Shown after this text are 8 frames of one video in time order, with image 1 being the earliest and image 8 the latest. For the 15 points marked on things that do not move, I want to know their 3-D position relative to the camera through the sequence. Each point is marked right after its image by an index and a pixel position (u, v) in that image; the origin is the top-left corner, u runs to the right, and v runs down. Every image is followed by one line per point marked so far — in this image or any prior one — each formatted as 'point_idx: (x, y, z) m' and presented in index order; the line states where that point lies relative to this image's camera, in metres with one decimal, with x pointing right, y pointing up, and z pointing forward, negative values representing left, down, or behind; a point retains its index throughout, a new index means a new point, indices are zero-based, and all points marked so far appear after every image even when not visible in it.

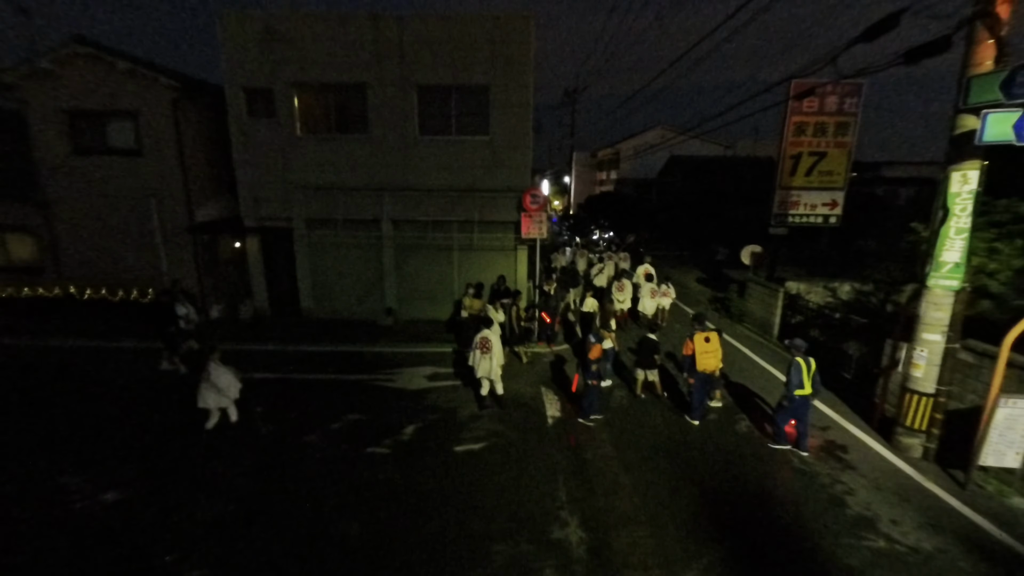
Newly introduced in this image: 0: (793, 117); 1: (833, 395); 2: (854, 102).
0: (+8.2, +5.1, +12.6) m
1: (+6.8, -2.3, +9.2) m
2: (+9.8, +5.4, +12.5) m
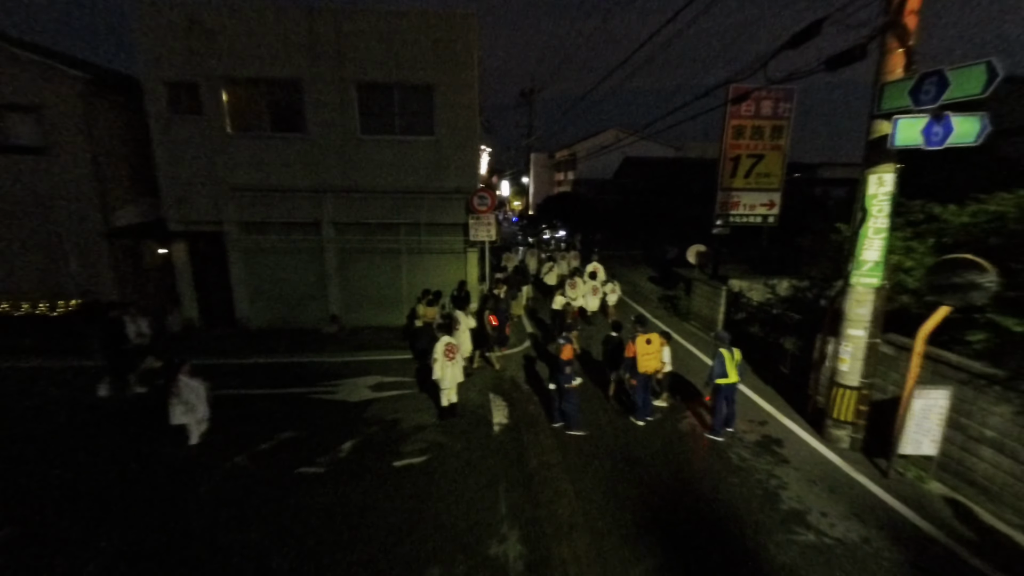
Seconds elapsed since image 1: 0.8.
0: (+6.7, +5.1, +13.1) m
1: (+5.7, -2.2, +9.5) m
2: (+8.3, +5.5, +13.0) m
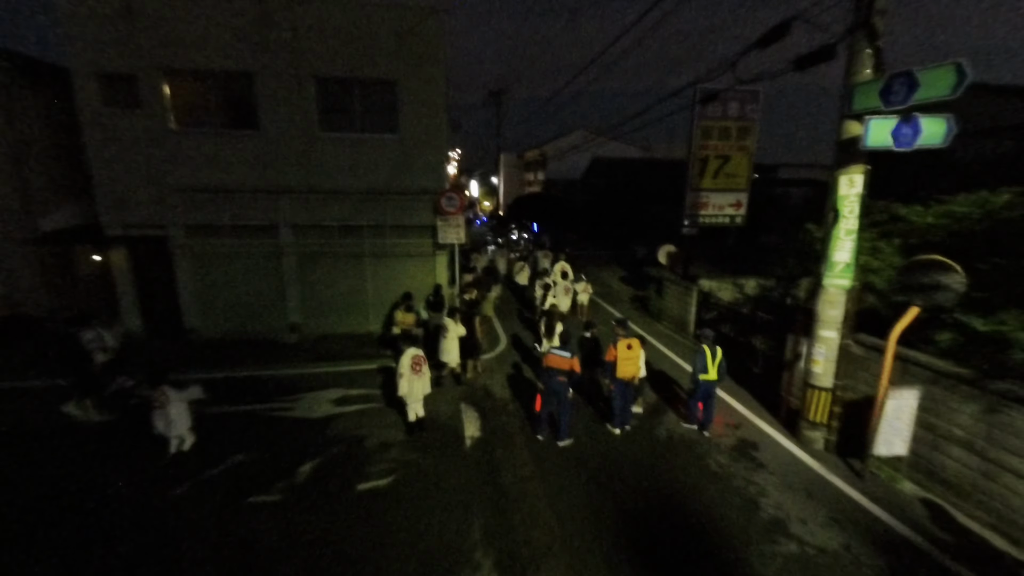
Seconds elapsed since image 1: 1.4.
0: (+5.7, +5.1, +13.1) m
1: (+5.1, -2.2, +9.5) m
2: (+7.3, +5.5, +13.1) m
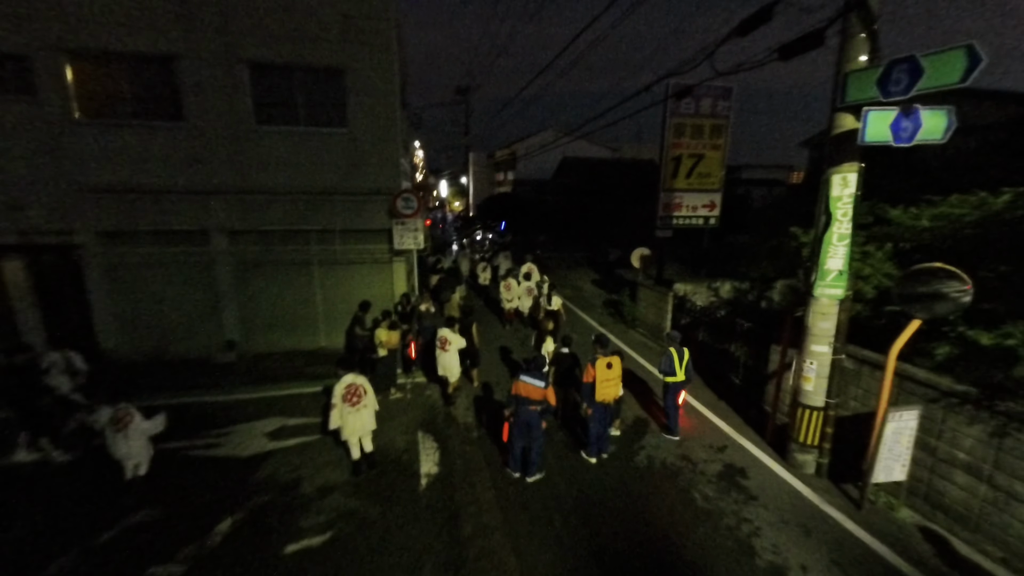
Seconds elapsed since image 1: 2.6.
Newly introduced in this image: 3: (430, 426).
0: (+4.7, +5.0, +12.5) m
1: (+4.4, -2.4, +8.9) m
2: (+6.3, +5.4, +12.7) m
3: (-1.5, -2.5, +7.9) m
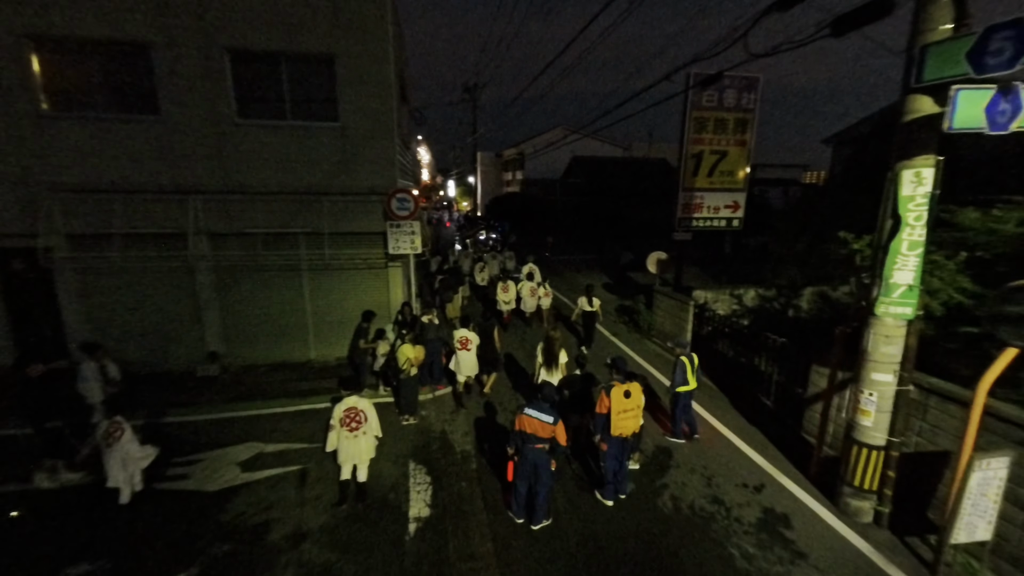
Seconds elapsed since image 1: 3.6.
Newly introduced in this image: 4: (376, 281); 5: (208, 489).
0: (+4.8, +4.8, +11.5) m
1: (+4.4, -2.6, +7.9) m
2: (+6.5, +5.1, +11.6) m
3: (-1.4, -2.7, +7.0) m
4: (-3.2, +0.2, +10.2) m
5: (-4.4, -2.9, +6.3) m
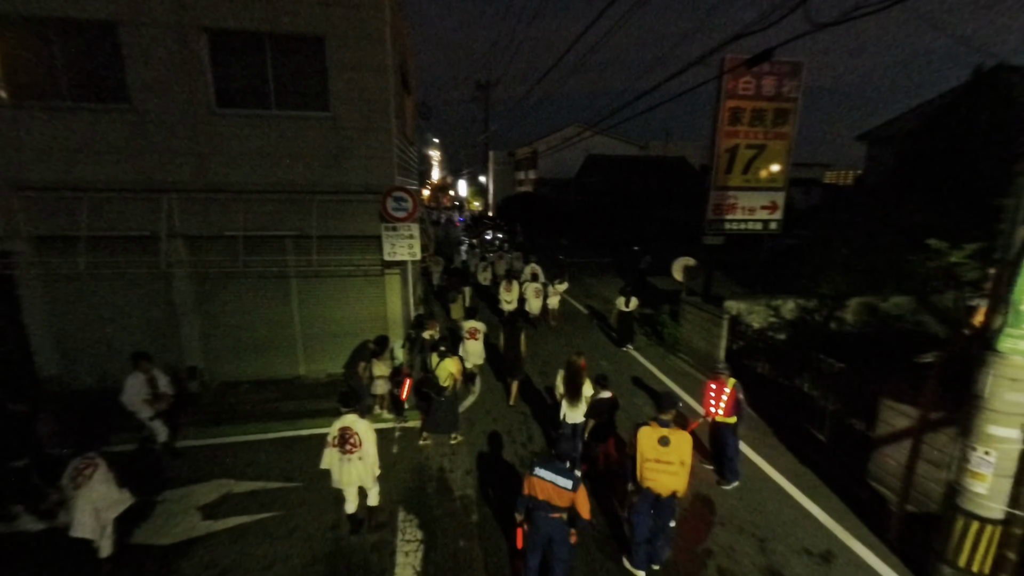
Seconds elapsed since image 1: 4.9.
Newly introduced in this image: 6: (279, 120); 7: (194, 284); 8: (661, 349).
0: (+5.2, +4.5, +10.2) m
1: (+4.6, -2.9, +6.6) m
2: (+6.8, +4.9, +10.3) m
3: (-1.3, -2.9, +5.9) m
4: (-3.0, 0.0, +9.1) m
5: (-4.3, -3.1, +5.3) m
6: (-4.4, +3.2, +8.2) m
7: (-6.3, +0.1, +8.5) m
8: (+4.1, -1.7, +11.7) m
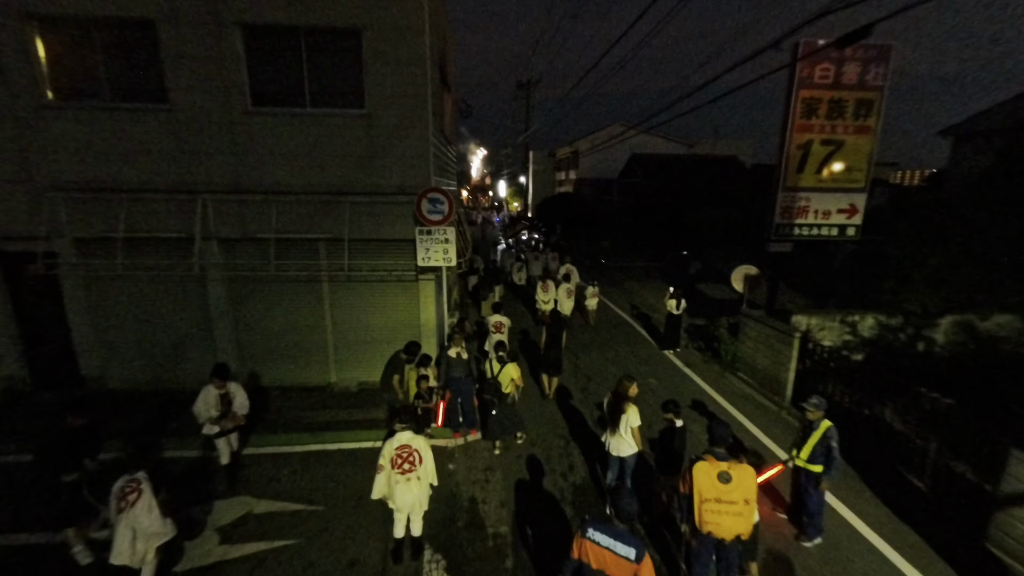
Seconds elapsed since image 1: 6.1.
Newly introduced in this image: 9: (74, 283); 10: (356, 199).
0: (+6.1, +4.2, +9.1) m
1: (+5.1, -3.1, +5.5) m
2: (+7.8, +4.6, +9.0) m
3: (-0.8, -3.1, +5.3) m
4: (-2.1, -0.2, +8.7) m
5: (-3.9, -3.2, +5.0) m
6: (-3.6, +3.1, +7.8) m
7: (-5.5, 0.0, +8.3) m
8: (+5.1, -1.9, +10.6) m
9: (-8.2, +0.1, +8.0) m
10: (-2.9, +1.7, +8.1) m
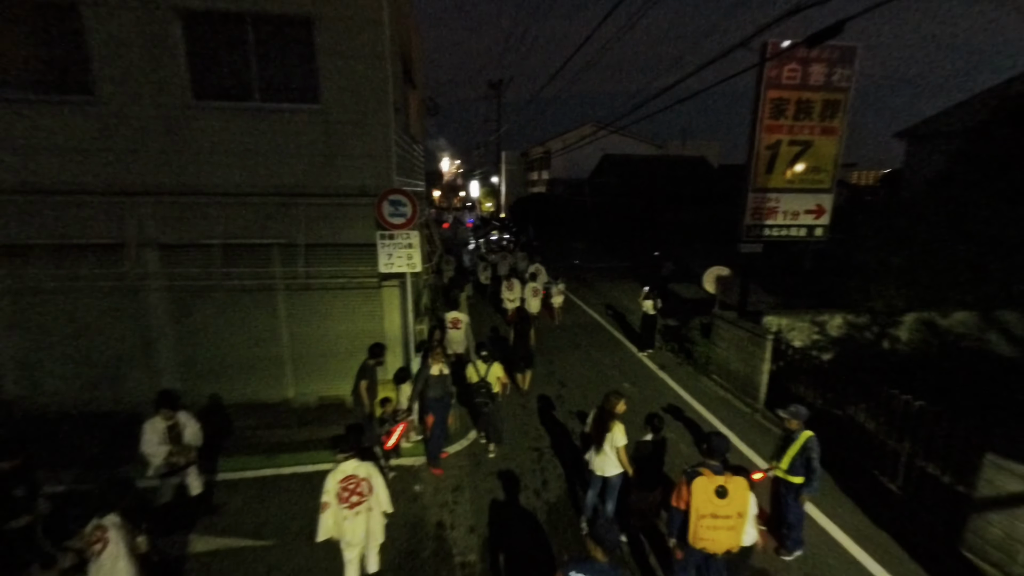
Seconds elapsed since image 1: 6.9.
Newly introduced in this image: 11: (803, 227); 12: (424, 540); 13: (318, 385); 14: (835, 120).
0: (+5.4, +4.2, +9.0) m
1: (+4.8, -3.2, +5.4) m
2: (+7.1, +4.6, +9.1) m
3: (-1.2, -3.2, +4.9) m
4: (-2.7, -0.3, +8.2) m
5: (-4.2, -3.4, +4.4) m
6: (-4.1, +2.9, +7.2) m
7: (-6.0, -0.2, +7.6) m
8: (+4.4, -2.0, +10.5) m
9: (-8.8, -0.1, +7.2) m
10: (-3.5, +1.5, +7.6) m
11: (+6.7, +1.4, +9.9) m
12: (-1.1, -3.1, +5.3) m
13: (-3.7, -1.9, +8.3) m
14: (+7.0, +3.6, +9.3) m
